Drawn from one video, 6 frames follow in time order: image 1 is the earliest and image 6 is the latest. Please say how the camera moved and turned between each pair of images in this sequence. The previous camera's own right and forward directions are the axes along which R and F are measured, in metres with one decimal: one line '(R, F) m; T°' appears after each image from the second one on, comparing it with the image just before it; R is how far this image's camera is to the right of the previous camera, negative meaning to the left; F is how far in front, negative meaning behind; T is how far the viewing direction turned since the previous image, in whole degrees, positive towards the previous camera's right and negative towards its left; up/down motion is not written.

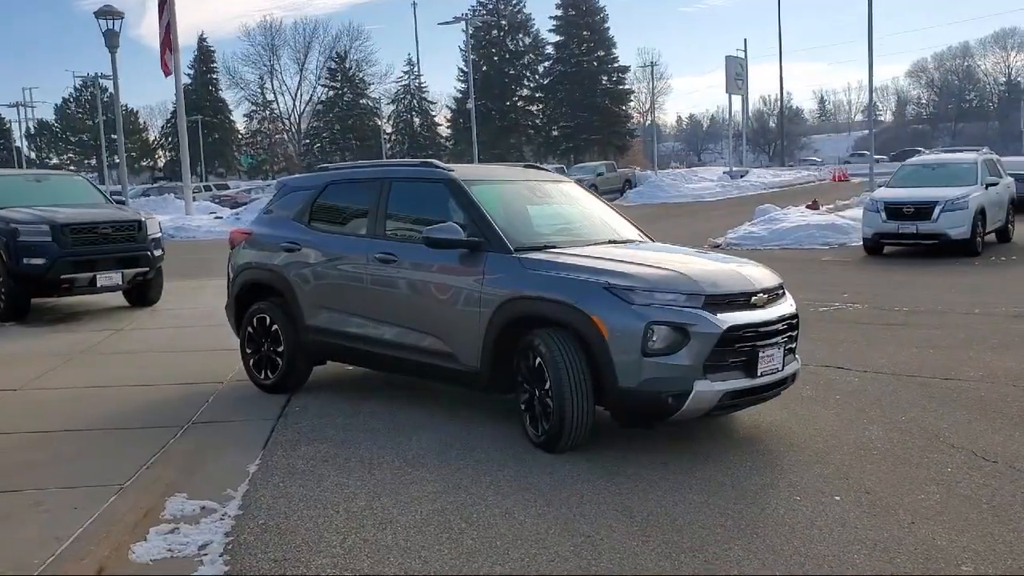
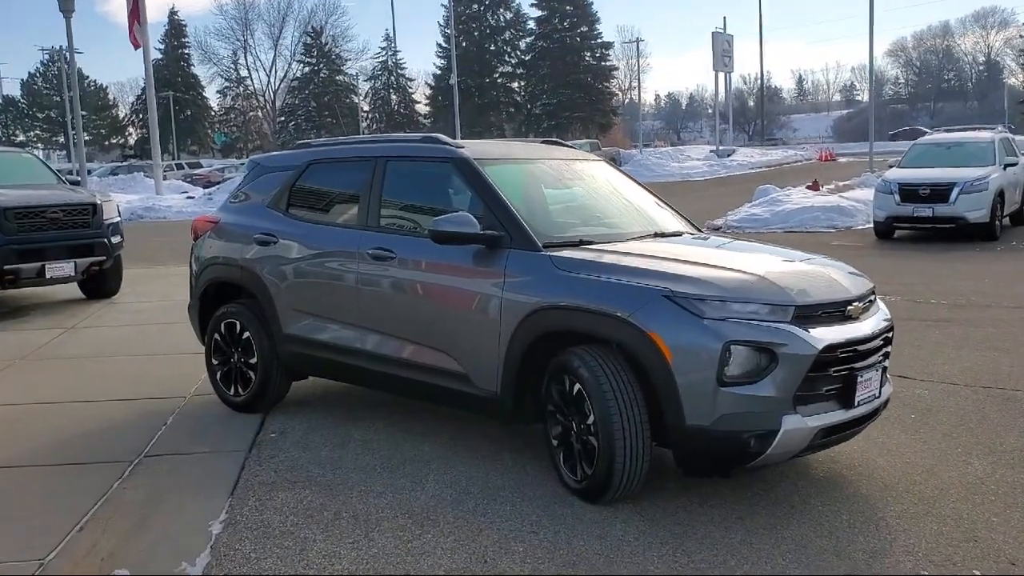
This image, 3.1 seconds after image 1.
(-0.2, +1.1) m; +1°
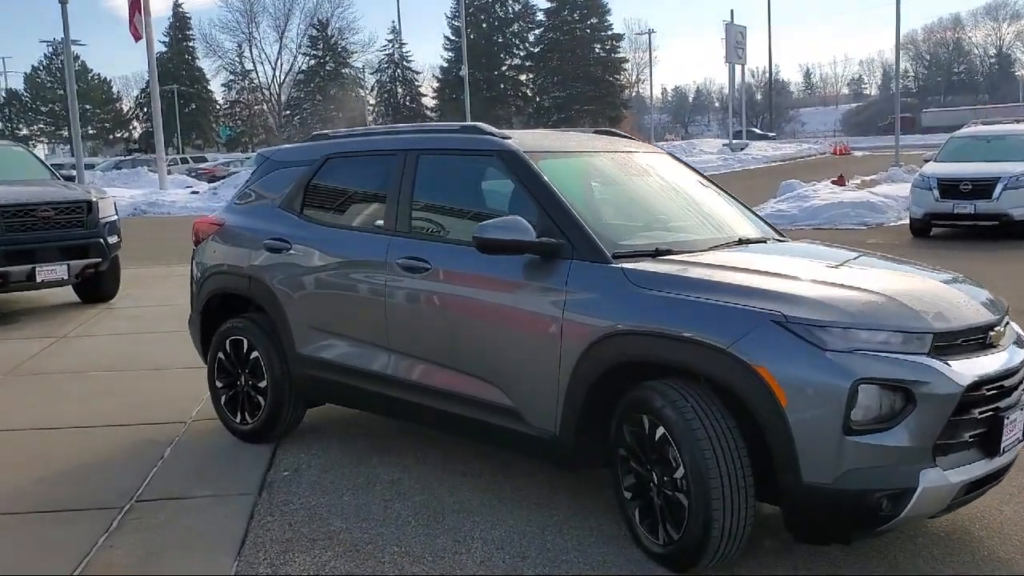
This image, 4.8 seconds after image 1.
(-0.2, +0.7) m; 0°
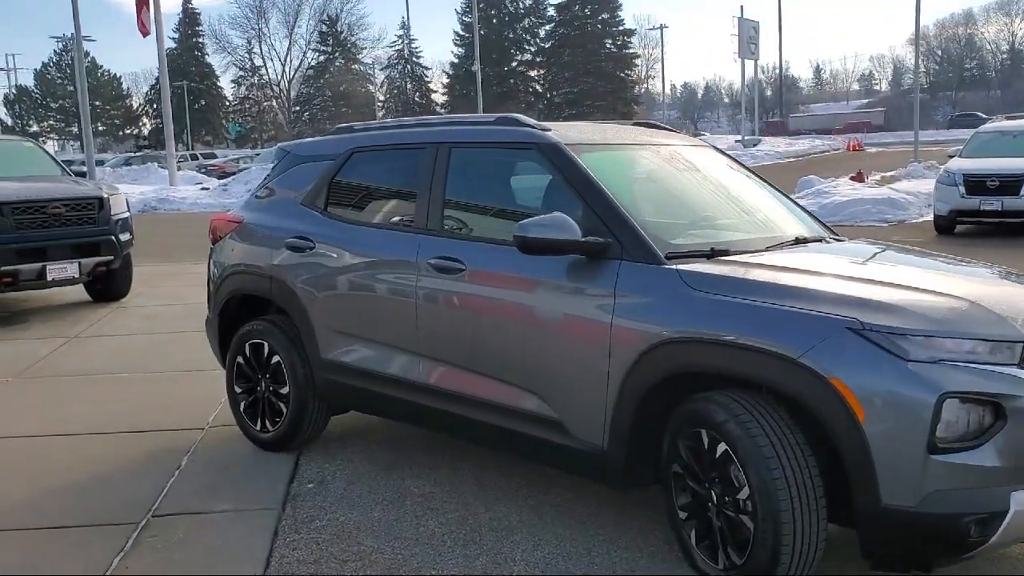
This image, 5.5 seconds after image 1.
(-0.1, +0.3) m; 0°
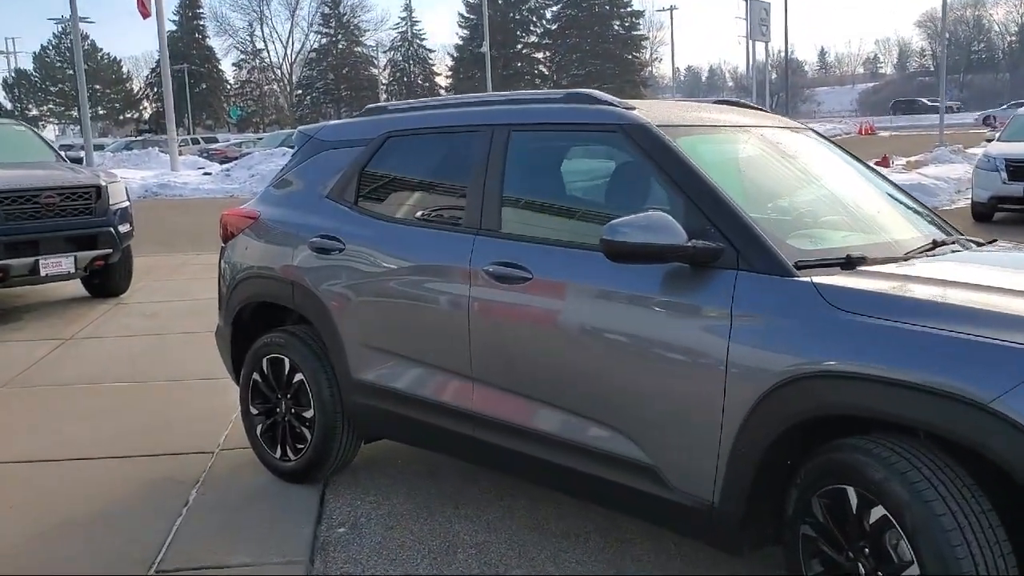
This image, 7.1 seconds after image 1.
(-0.2, +0.7) m; 0°
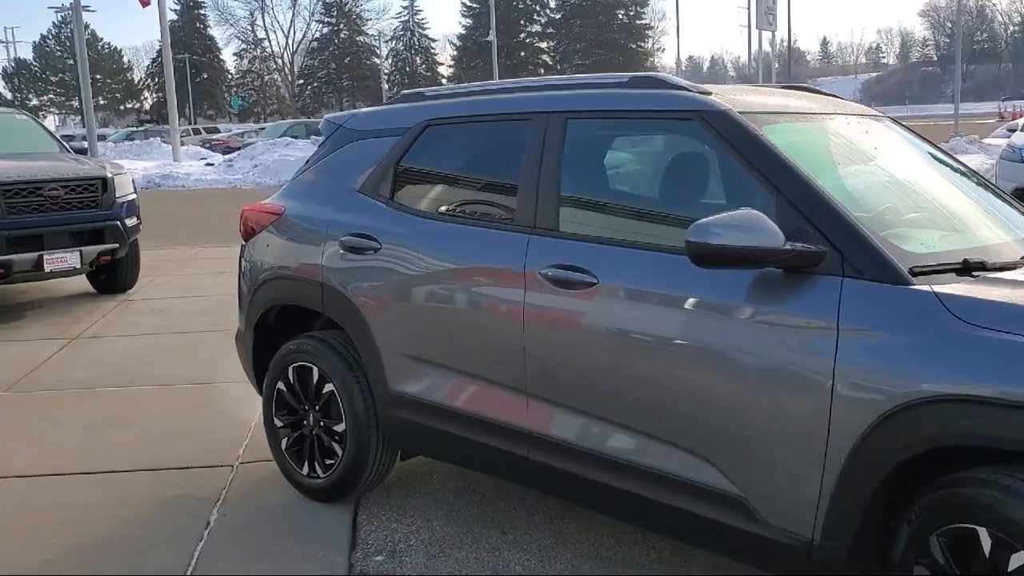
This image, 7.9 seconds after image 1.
(-0.2, +0.3) m; 0°
